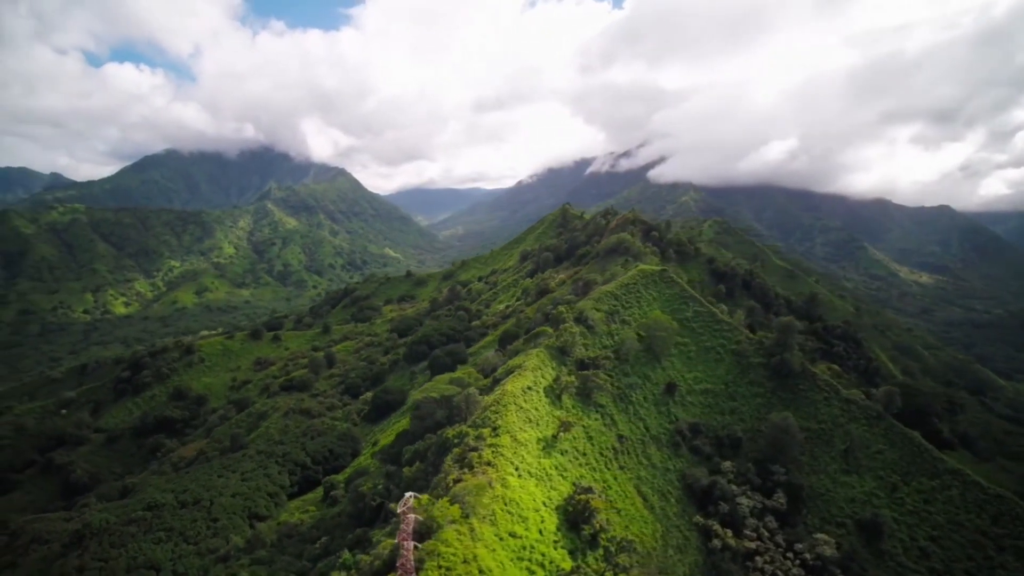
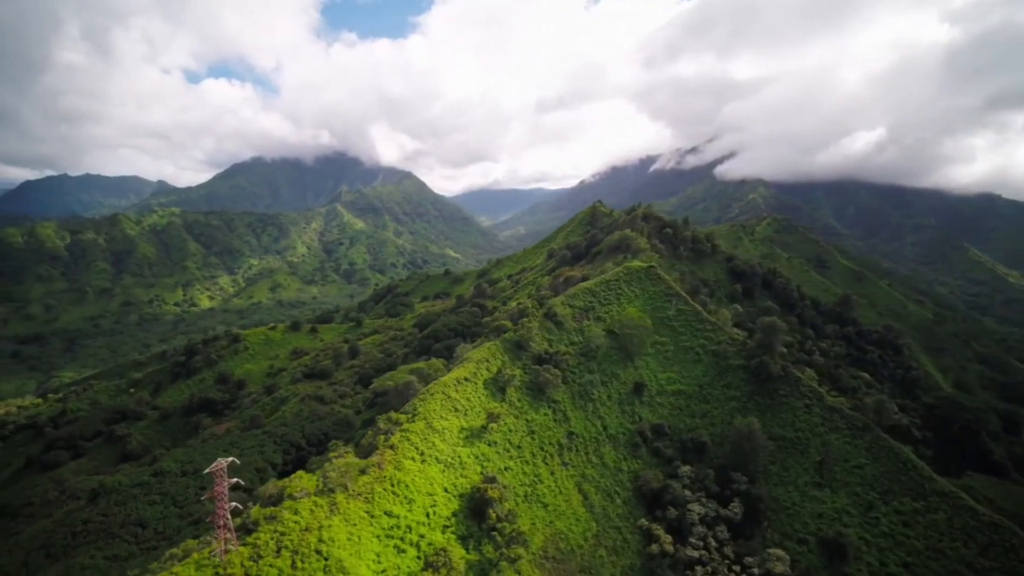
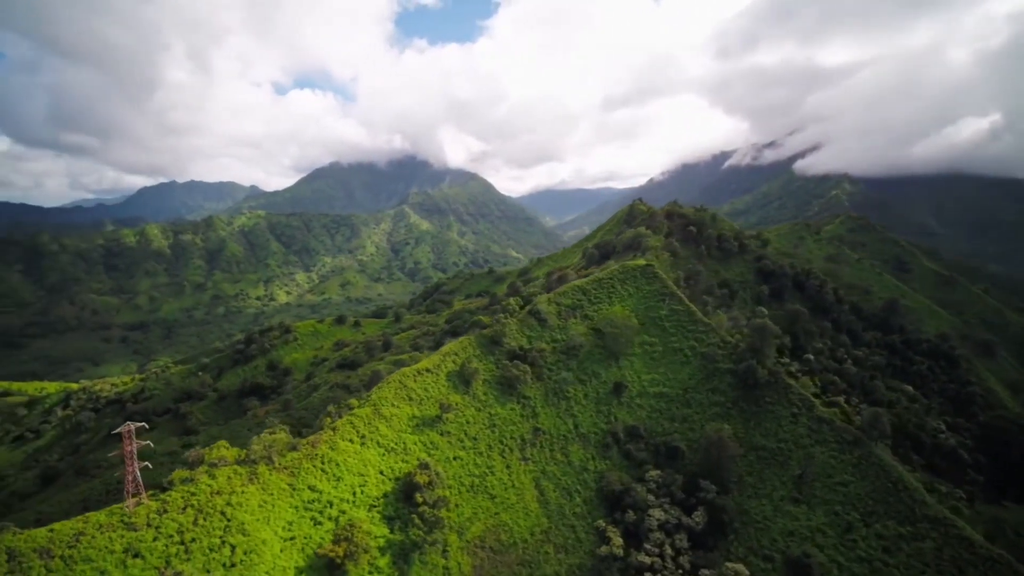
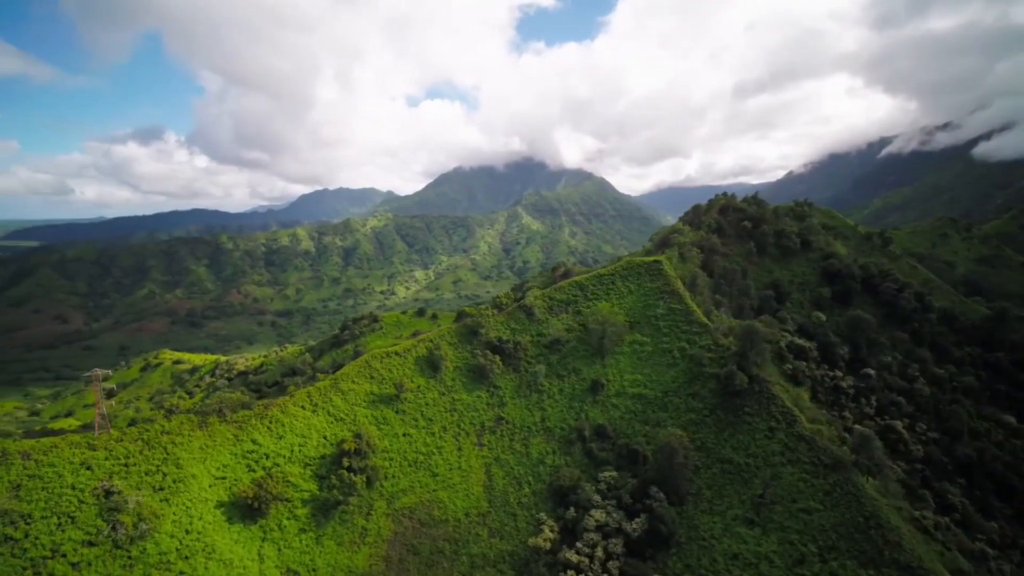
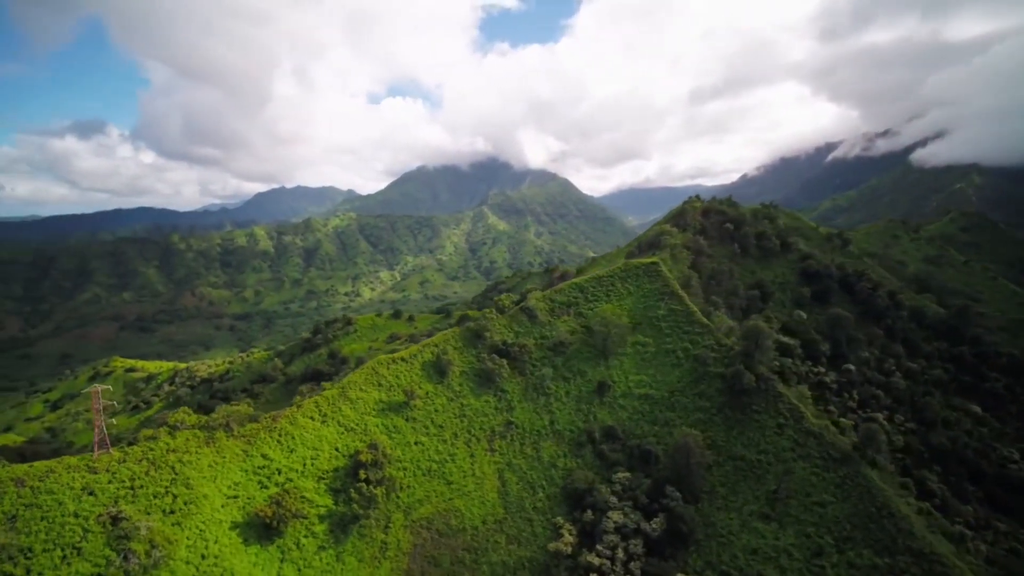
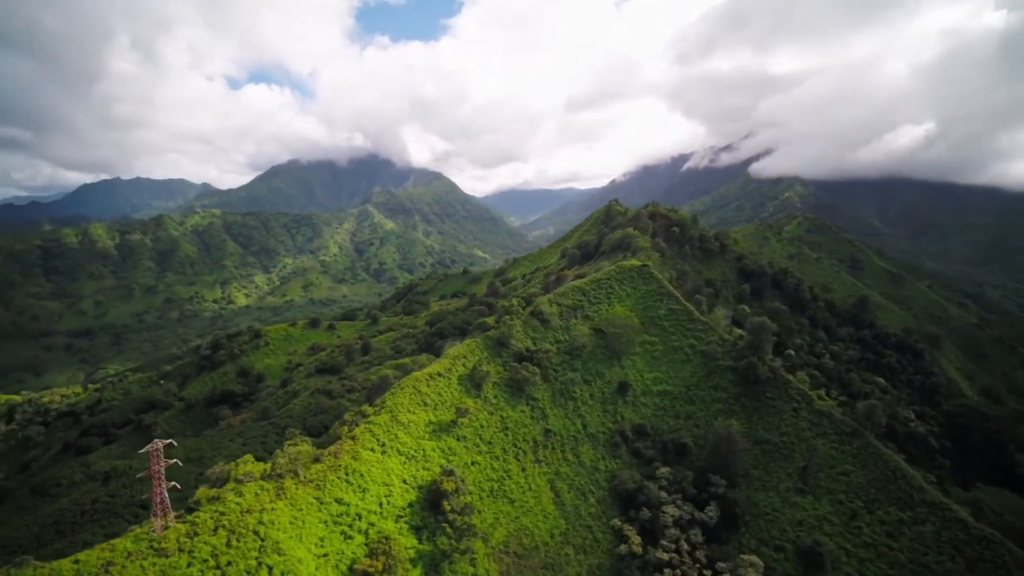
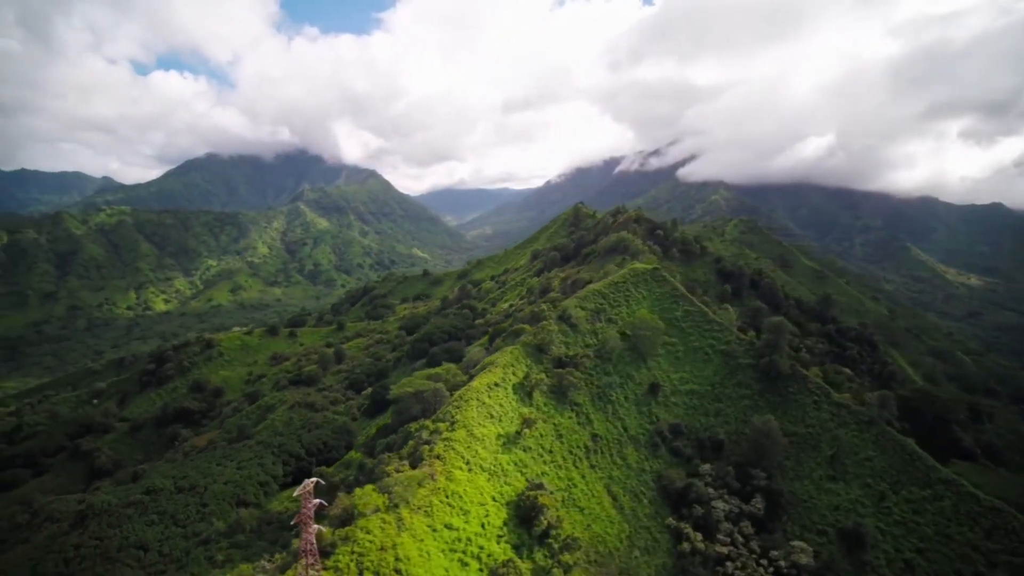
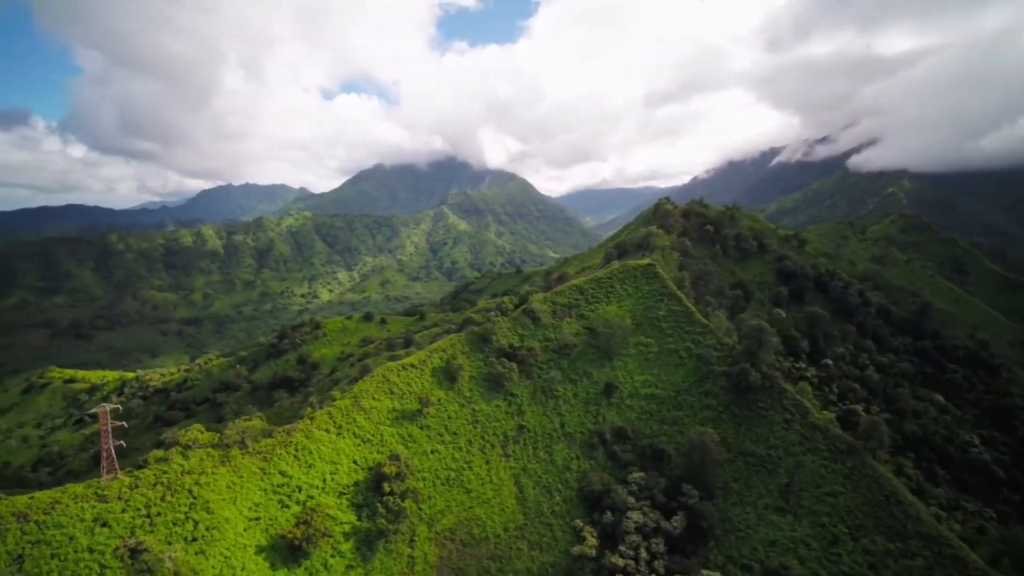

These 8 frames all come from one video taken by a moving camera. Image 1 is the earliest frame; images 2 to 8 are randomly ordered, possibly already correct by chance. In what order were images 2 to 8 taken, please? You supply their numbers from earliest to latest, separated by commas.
7, 2, 6, 3, 8, 5, 4
